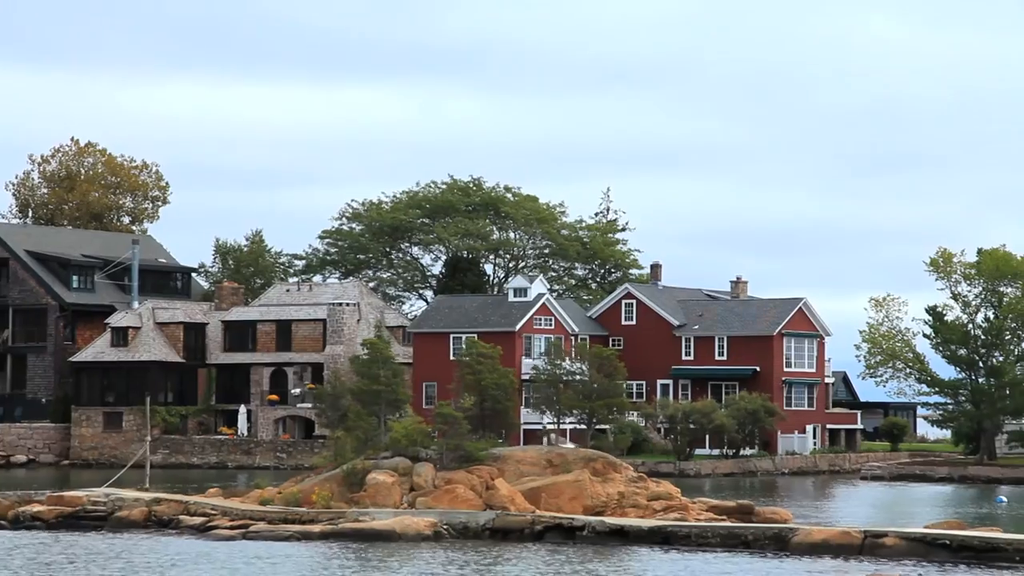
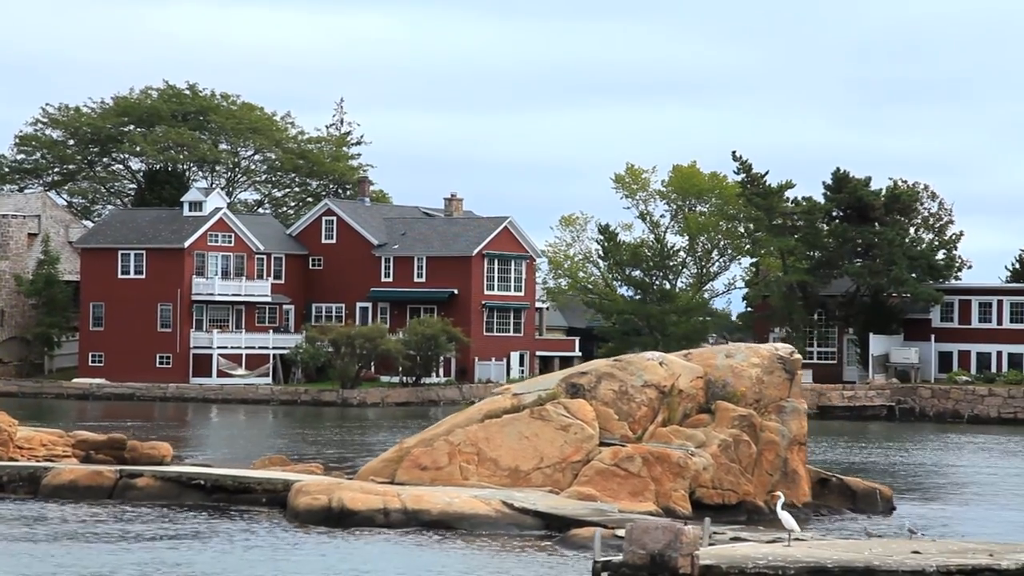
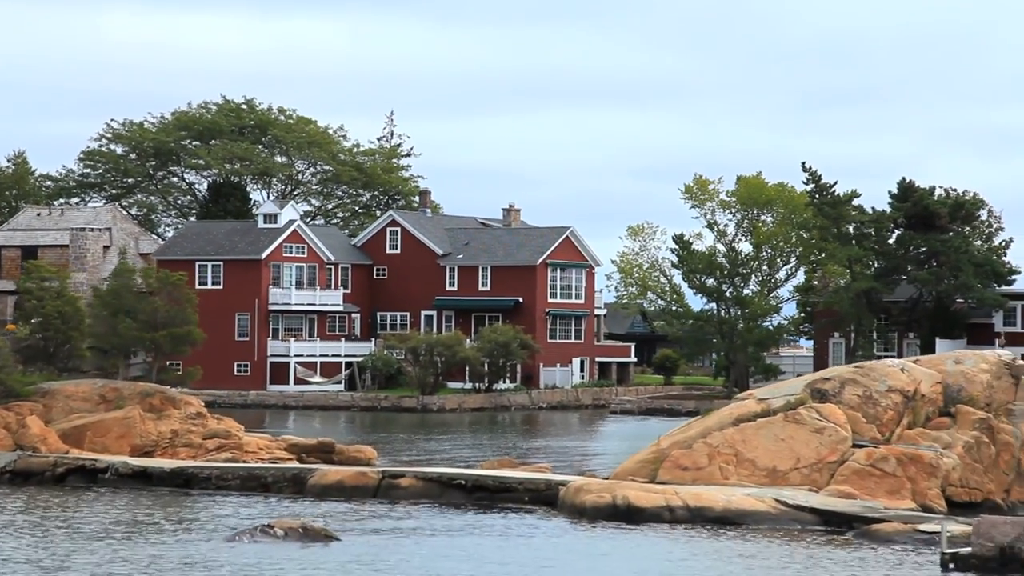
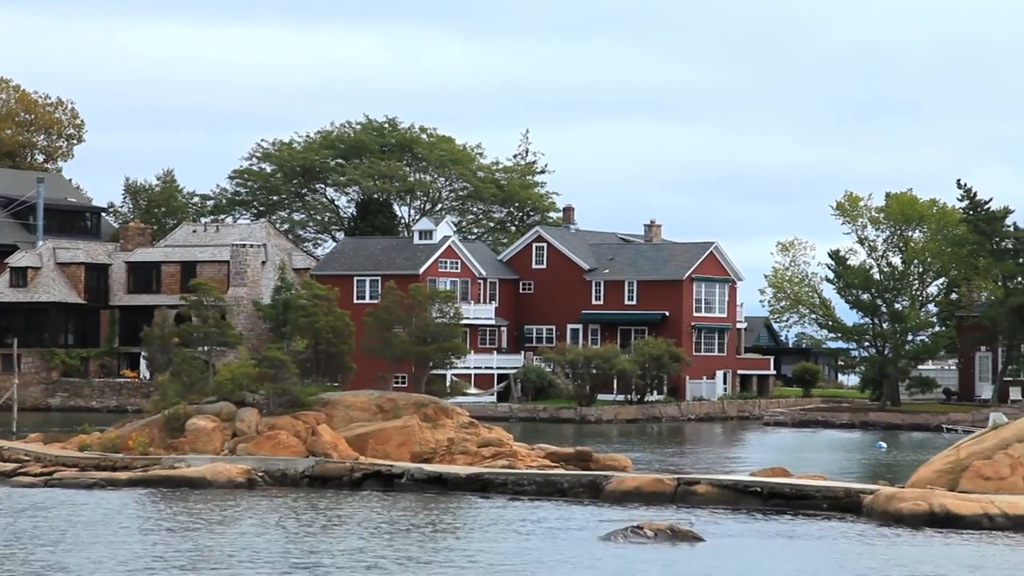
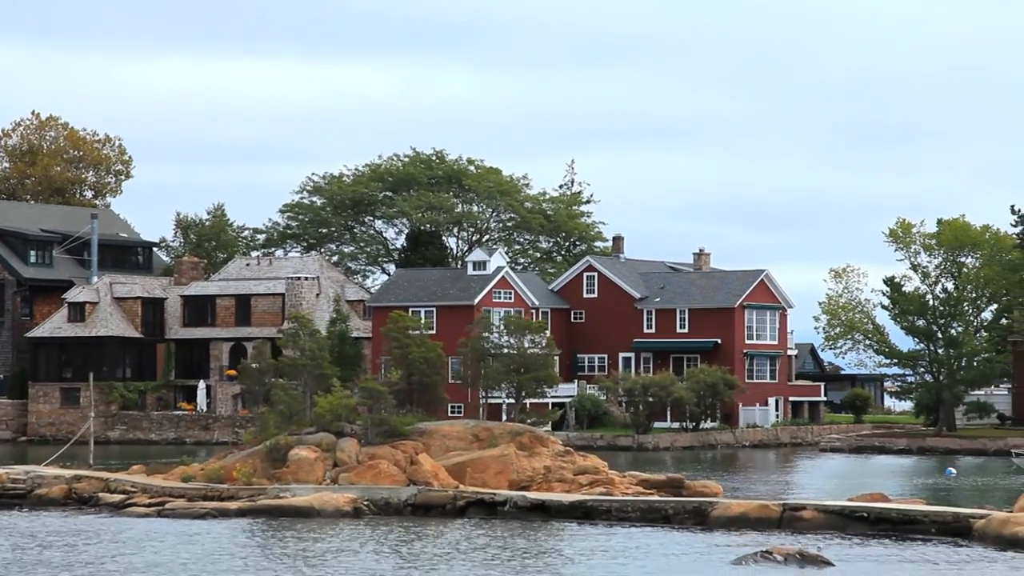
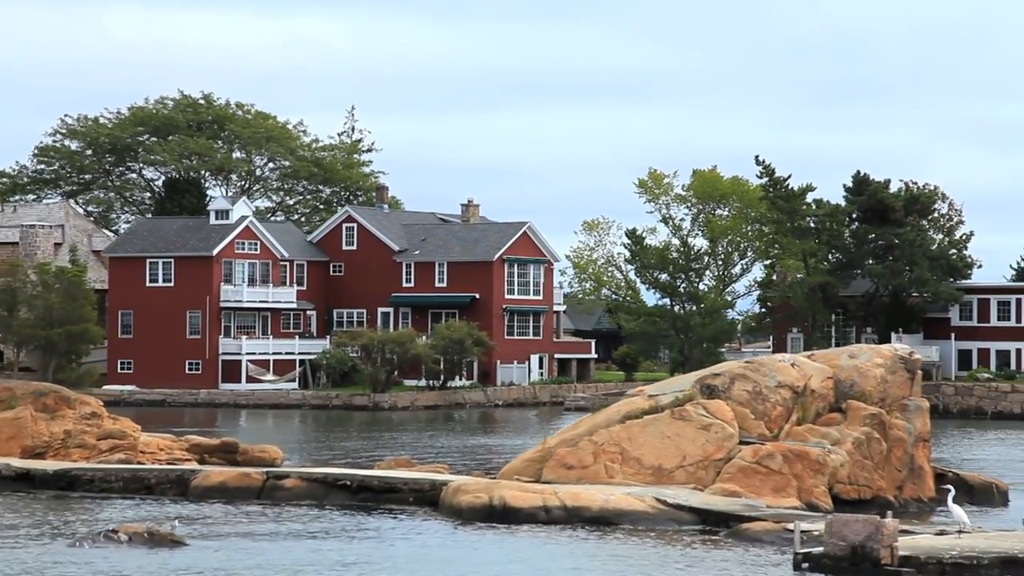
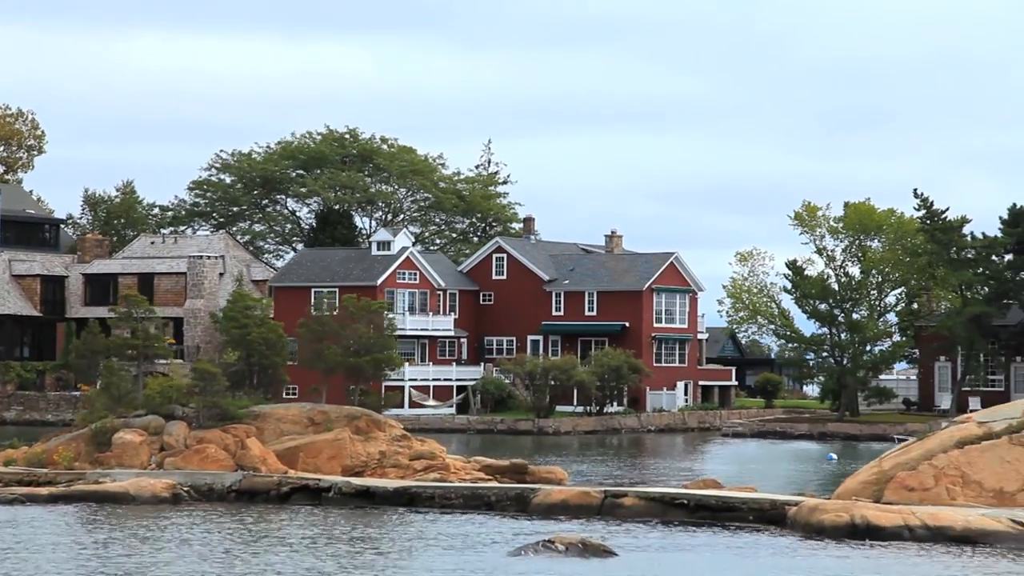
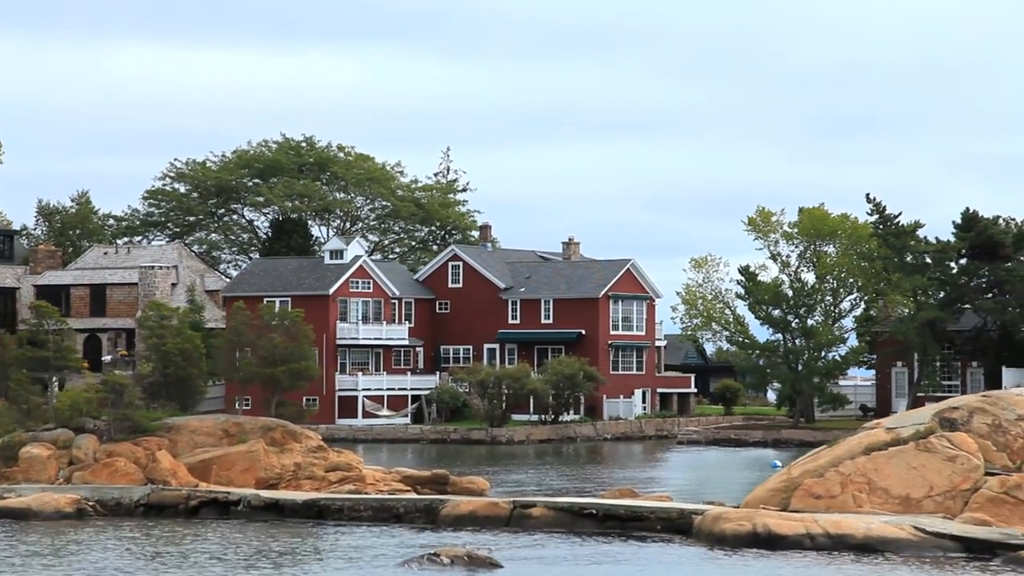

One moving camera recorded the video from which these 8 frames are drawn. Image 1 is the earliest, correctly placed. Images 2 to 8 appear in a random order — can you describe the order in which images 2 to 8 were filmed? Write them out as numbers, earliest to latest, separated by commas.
5, 4, 7, 8, 3, 6, 2
